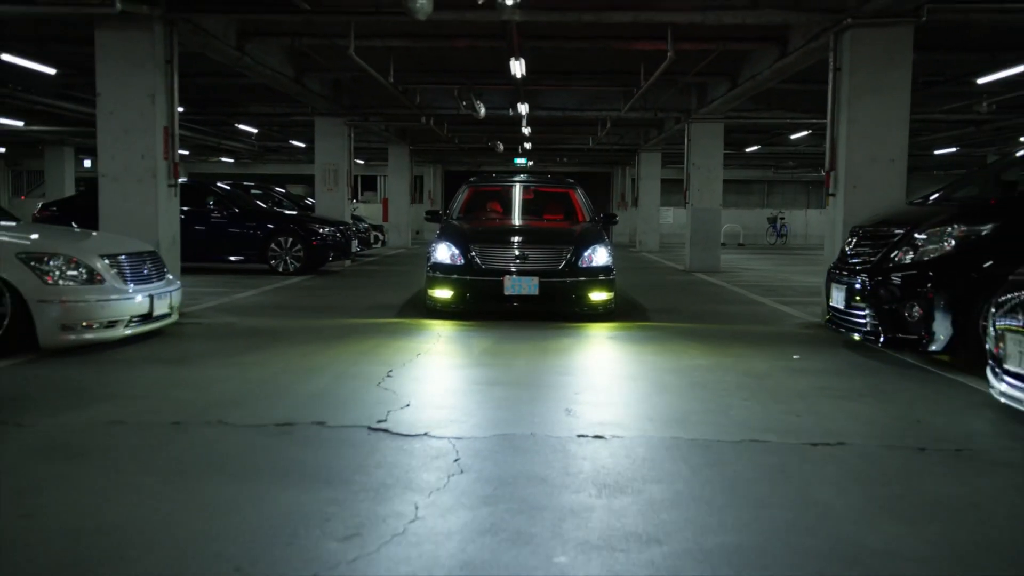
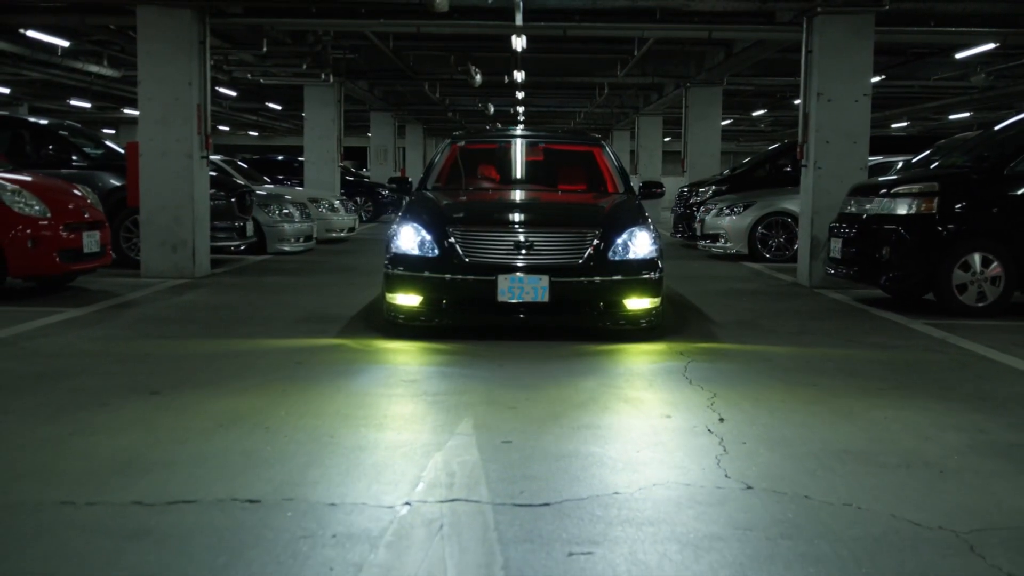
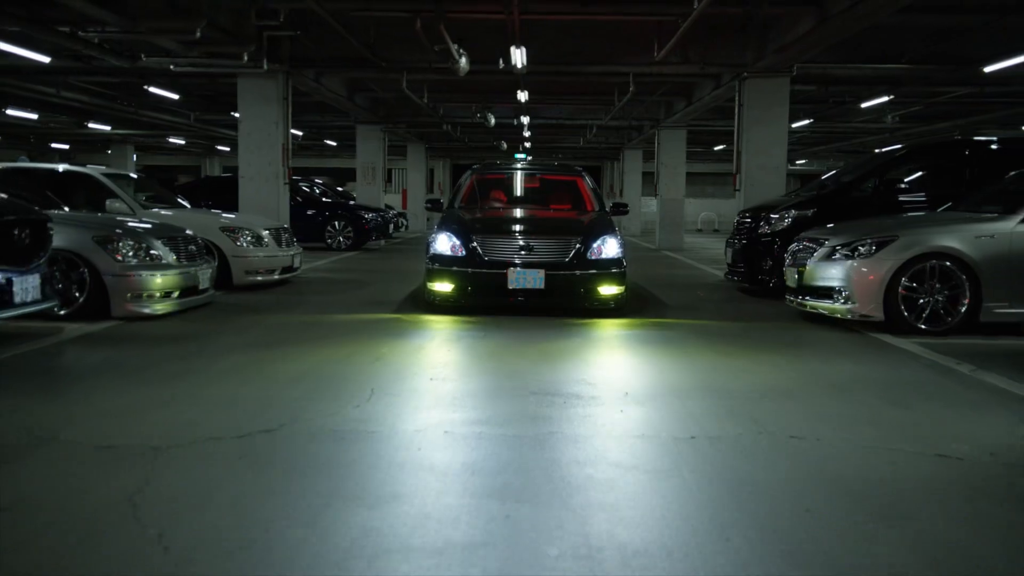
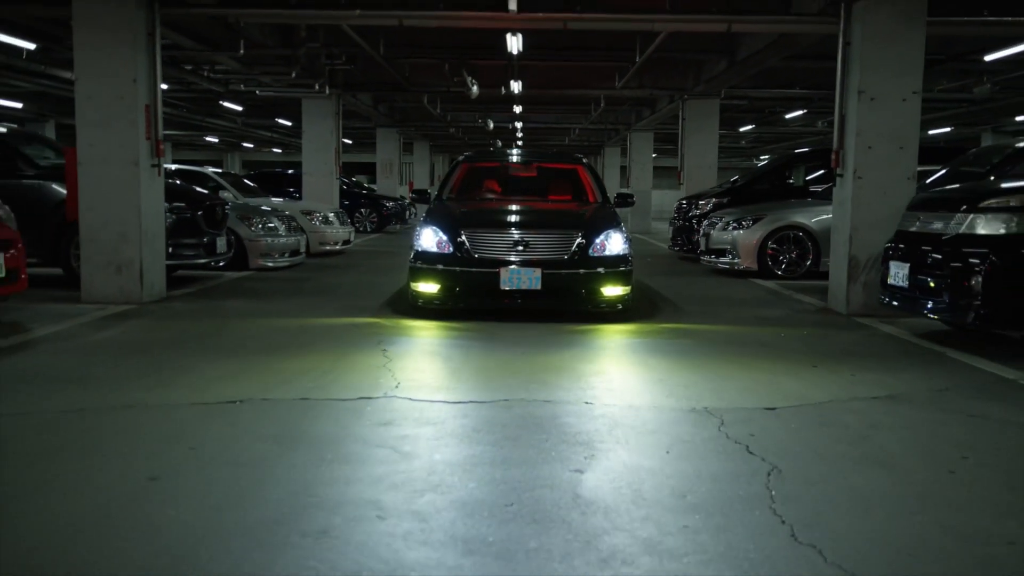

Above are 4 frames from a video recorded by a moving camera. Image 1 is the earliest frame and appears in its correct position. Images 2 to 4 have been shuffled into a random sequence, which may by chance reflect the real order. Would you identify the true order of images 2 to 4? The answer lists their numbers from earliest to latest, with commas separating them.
3, 4, 2
